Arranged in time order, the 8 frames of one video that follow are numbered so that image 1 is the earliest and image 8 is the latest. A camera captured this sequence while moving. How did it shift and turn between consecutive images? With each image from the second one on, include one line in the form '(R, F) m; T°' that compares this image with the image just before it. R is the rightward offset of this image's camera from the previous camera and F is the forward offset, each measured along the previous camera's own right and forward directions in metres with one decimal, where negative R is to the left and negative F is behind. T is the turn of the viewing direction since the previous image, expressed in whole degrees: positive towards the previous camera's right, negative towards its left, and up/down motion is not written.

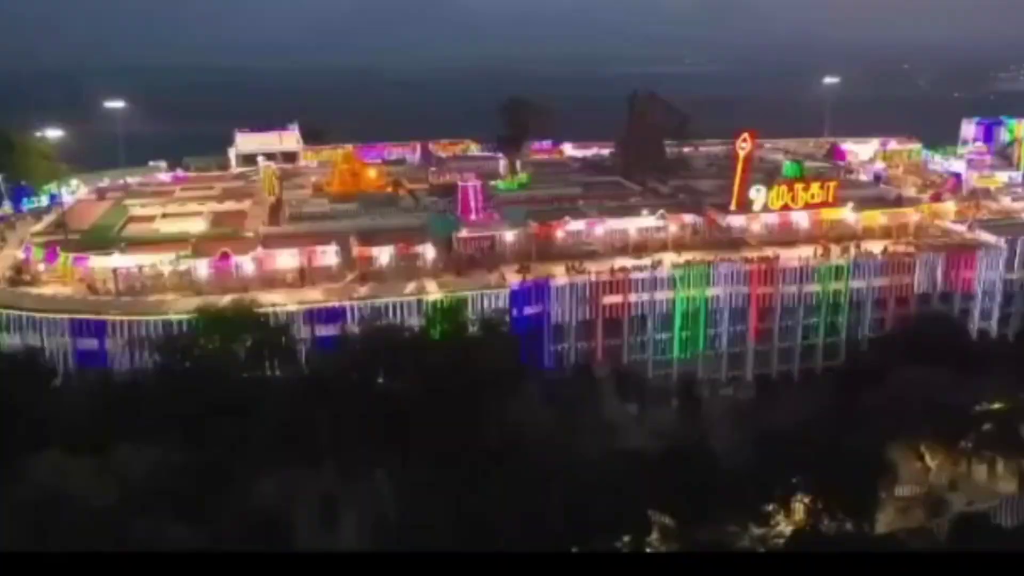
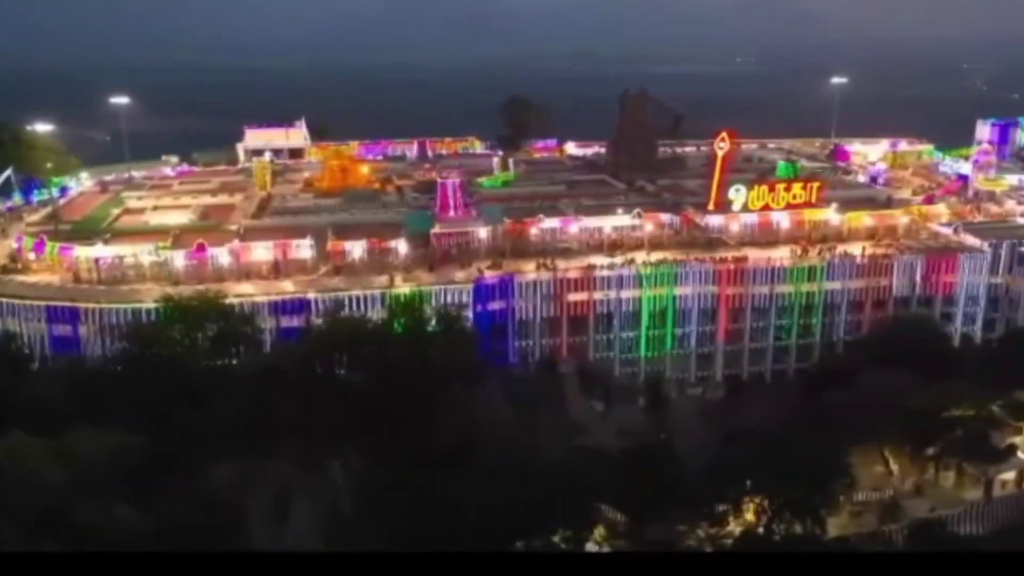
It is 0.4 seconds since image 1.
(-0.3, +0.1) m; +5°
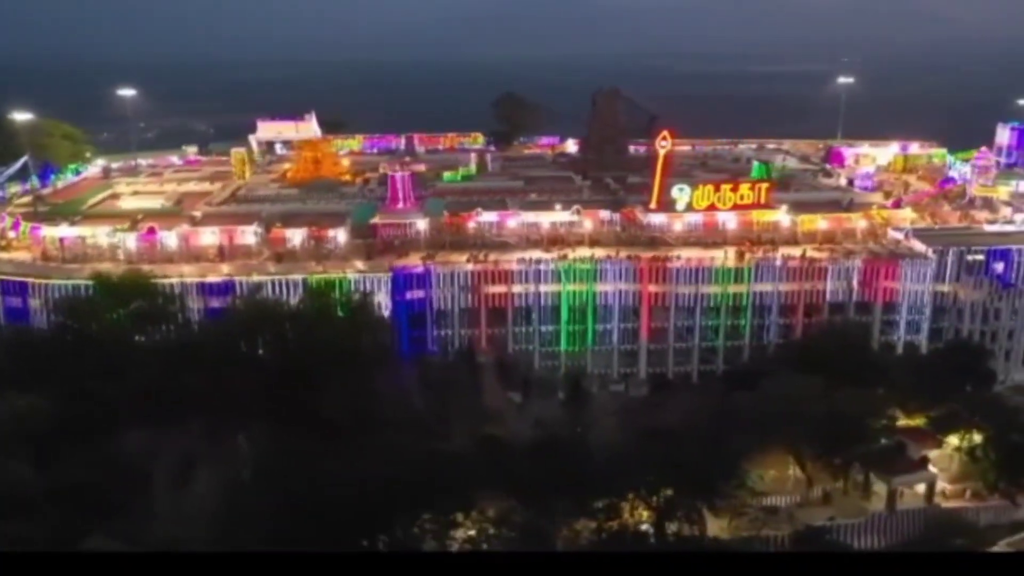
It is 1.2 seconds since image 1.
(+1.1, -0.1) m; -6°
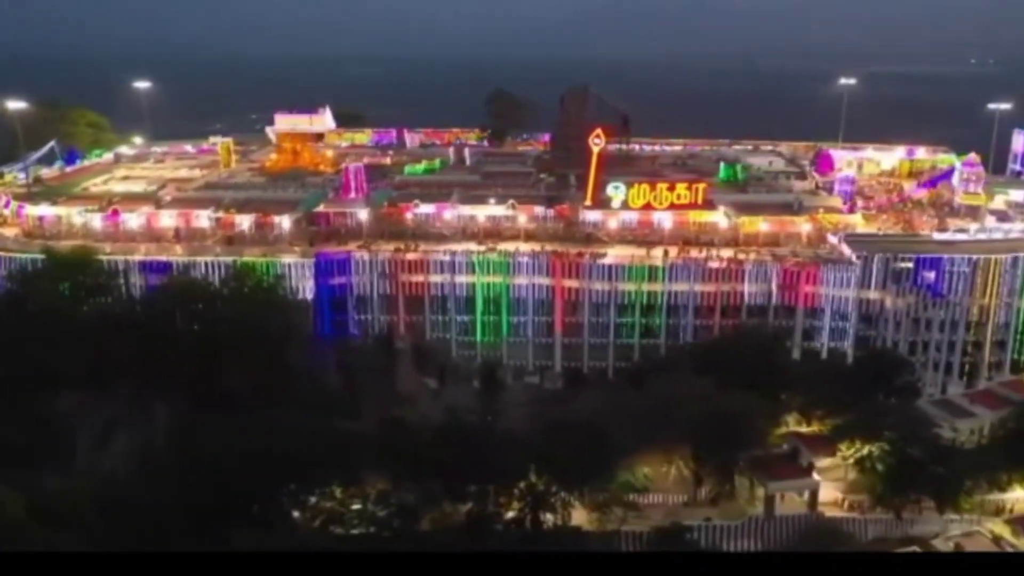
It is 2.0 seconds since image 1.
(+1.2, -0.1) m; -7°
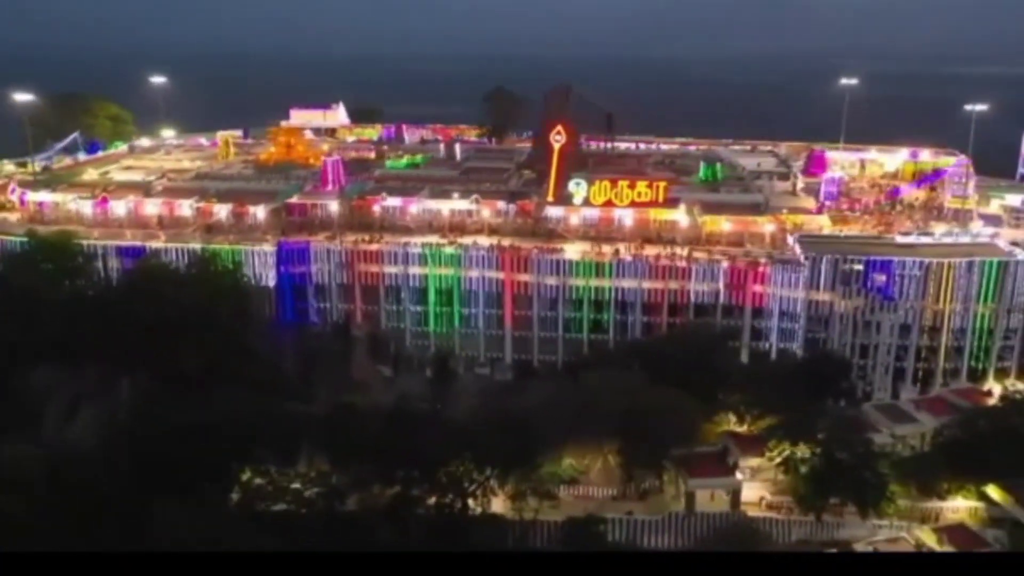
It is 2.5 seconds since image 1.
(+0.8, -0.1) m; -5°
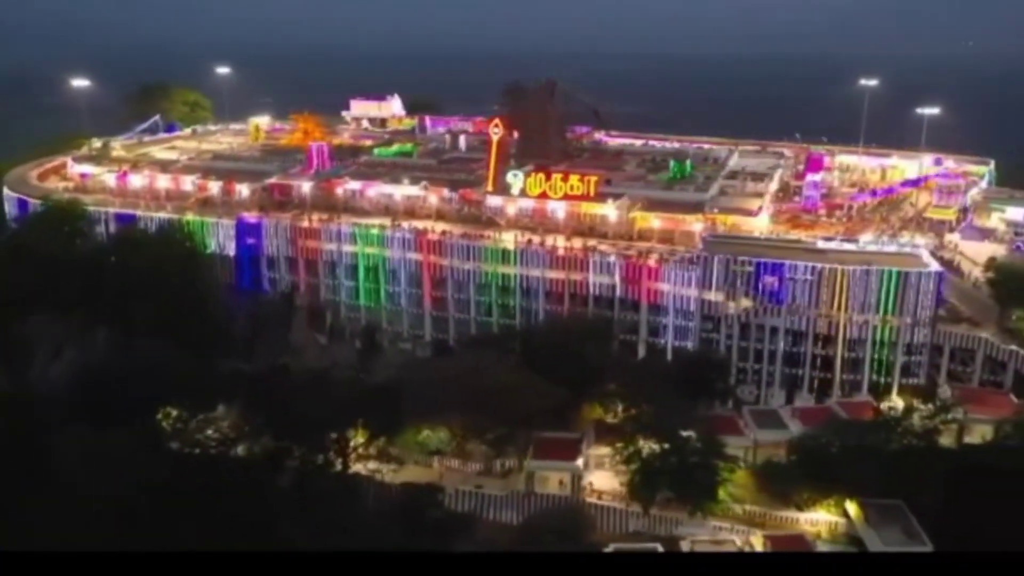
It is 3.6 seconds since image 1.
(+1.8, -0.1) m; -12°
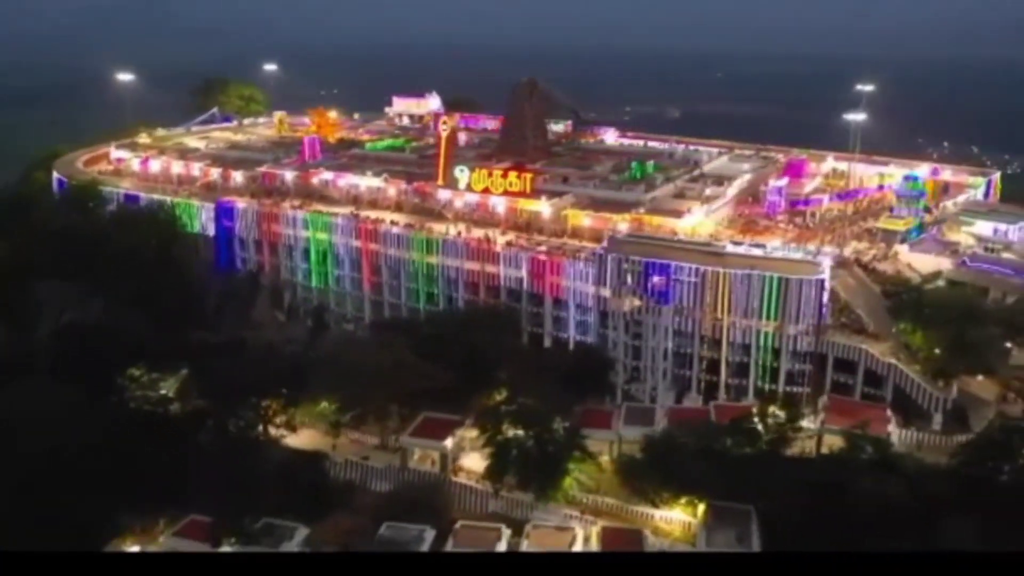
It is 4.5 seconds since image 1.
(+1.6, -0.1) m; -9°
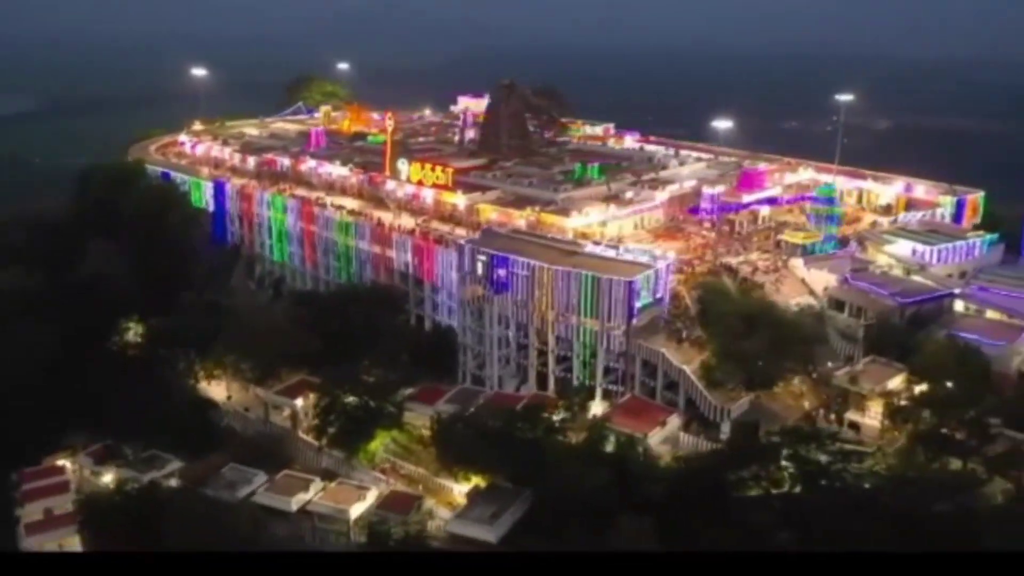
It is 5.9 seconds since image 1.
(+2.3, -0.1) m; -14°
